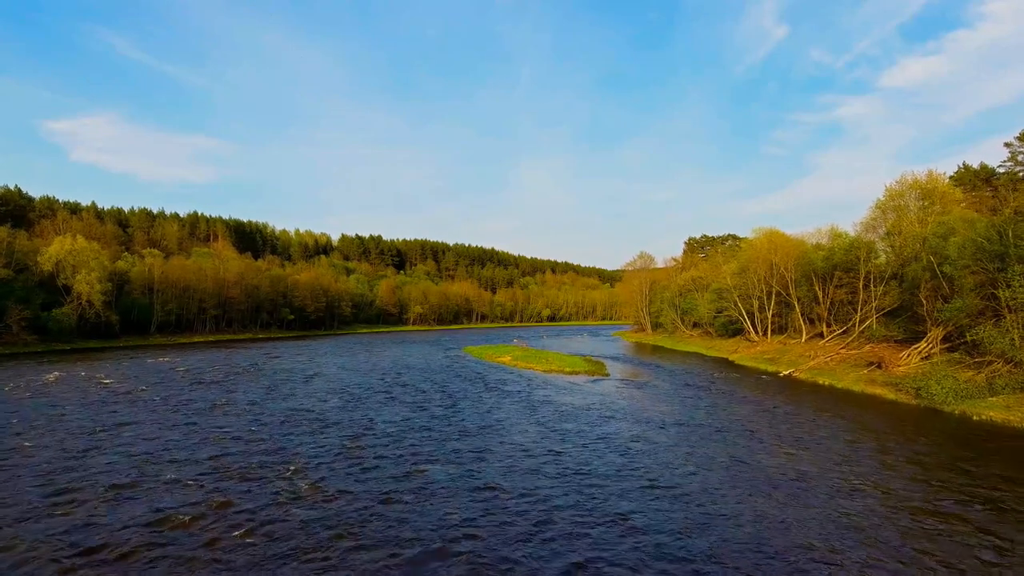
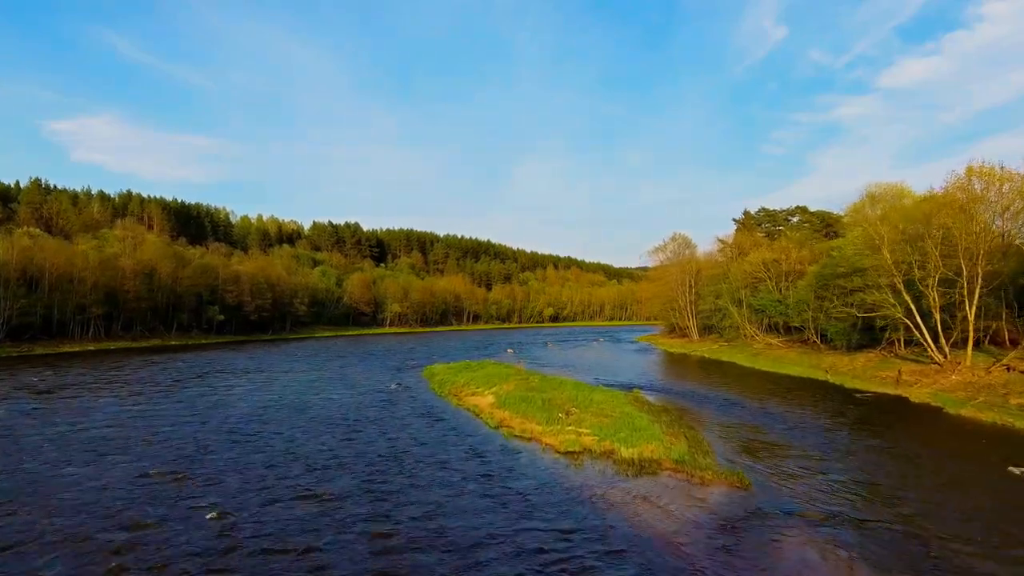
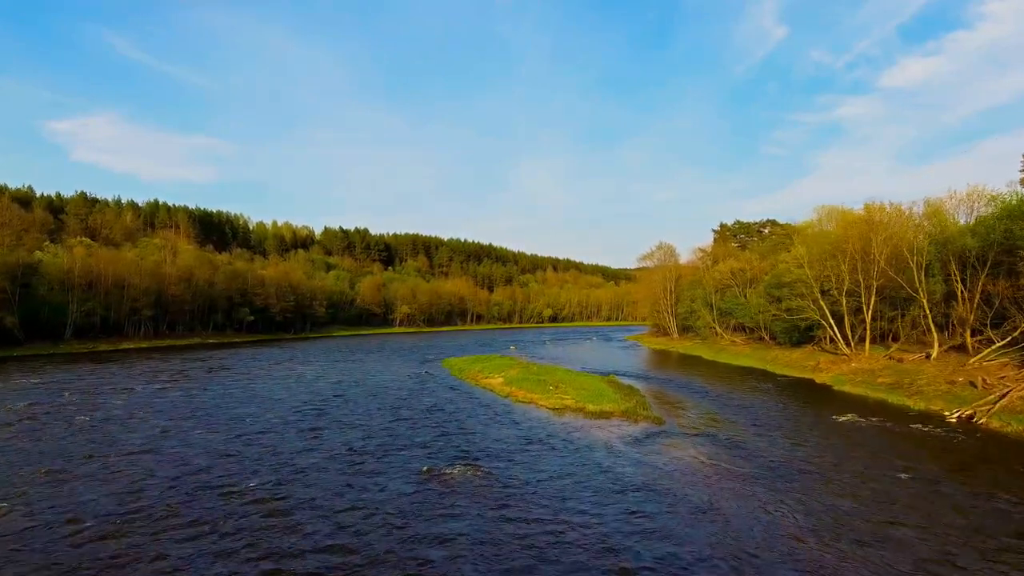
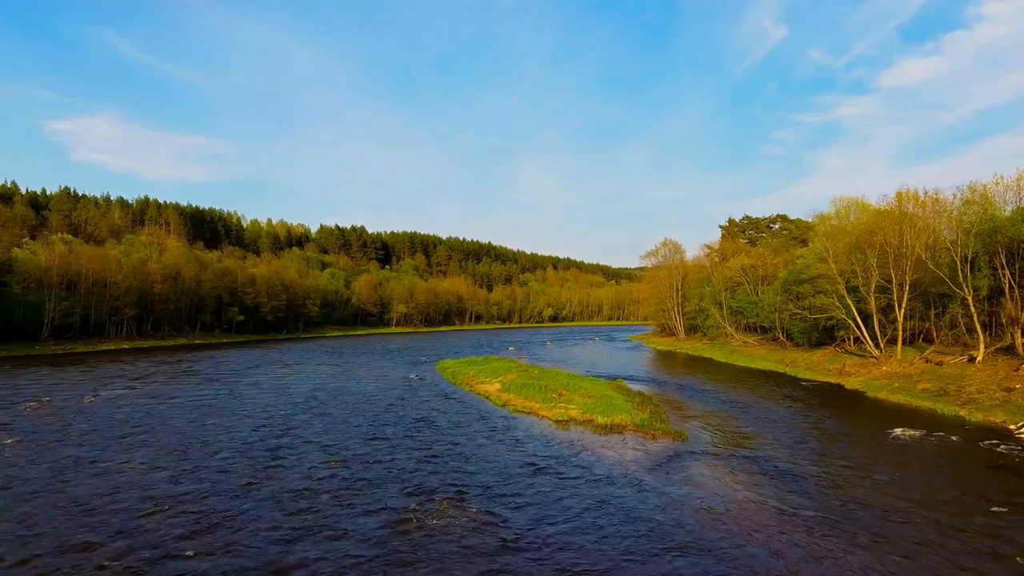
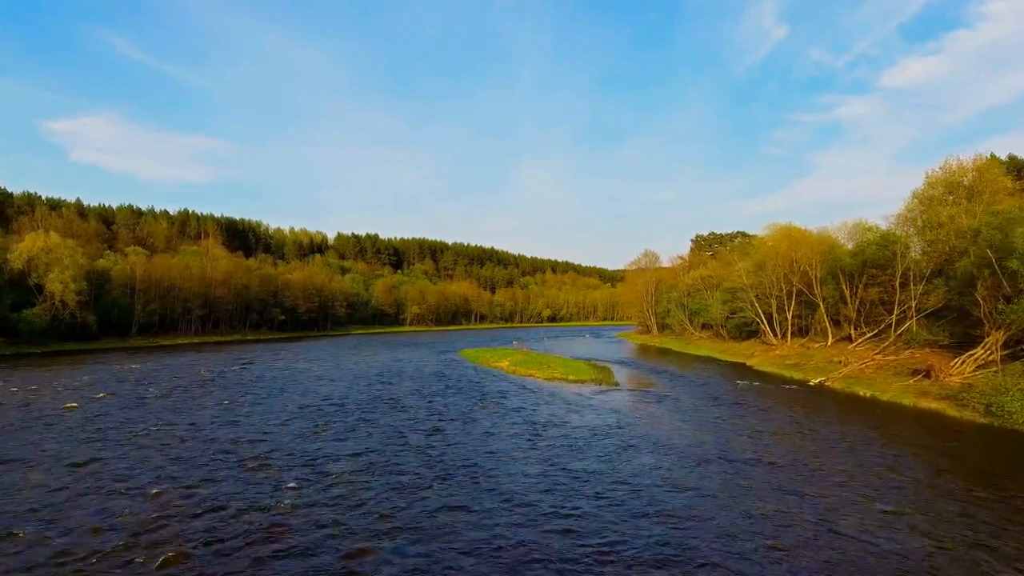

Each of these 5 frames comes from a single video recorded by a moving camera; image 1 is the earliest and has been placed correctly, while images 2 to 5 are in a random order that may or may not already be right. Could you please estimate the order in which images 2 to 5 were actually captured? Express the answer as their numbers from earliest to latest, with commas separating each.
5, 3, 4, 2
